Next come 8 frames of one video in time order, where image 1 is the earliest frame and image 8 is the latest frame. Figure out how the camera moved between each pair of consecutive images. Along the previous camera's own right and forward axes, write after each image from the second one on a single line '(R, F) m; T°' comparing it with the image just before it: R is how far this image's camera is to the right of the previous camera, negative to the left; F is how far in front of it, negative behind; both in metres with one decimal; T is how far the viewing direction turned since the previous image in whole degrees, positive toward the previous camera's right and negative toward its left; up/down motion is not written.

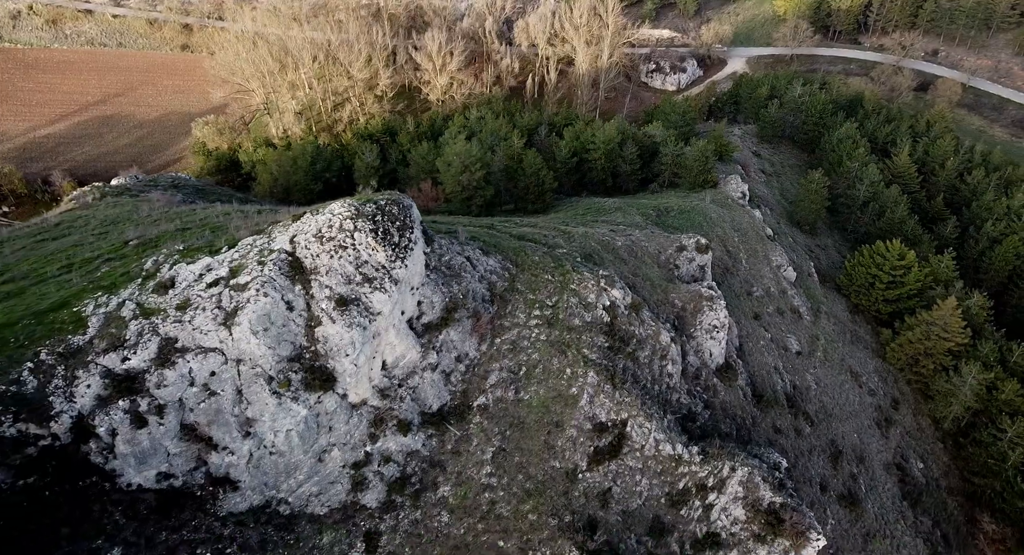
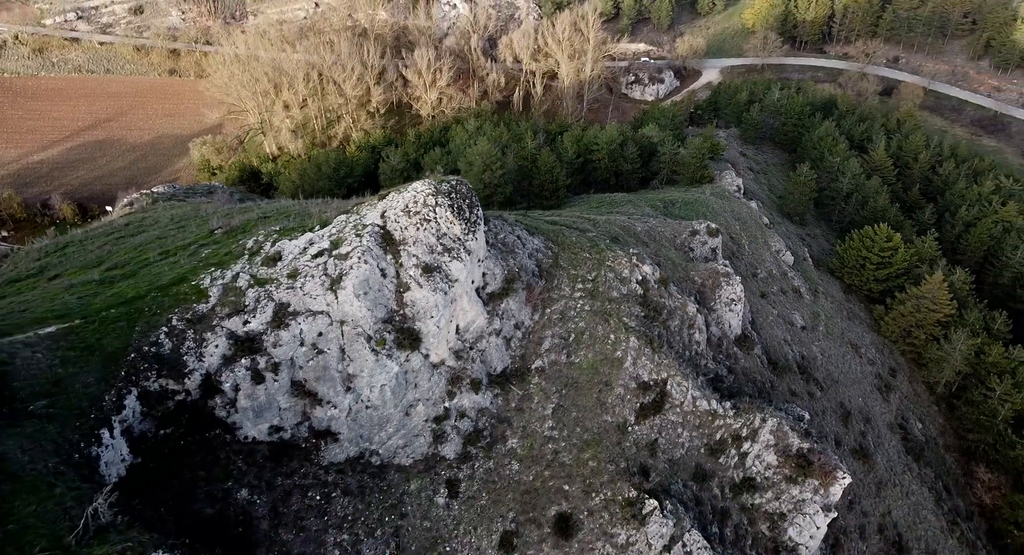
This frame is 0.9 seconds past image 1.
(-3.4, -2.7) m; +2°
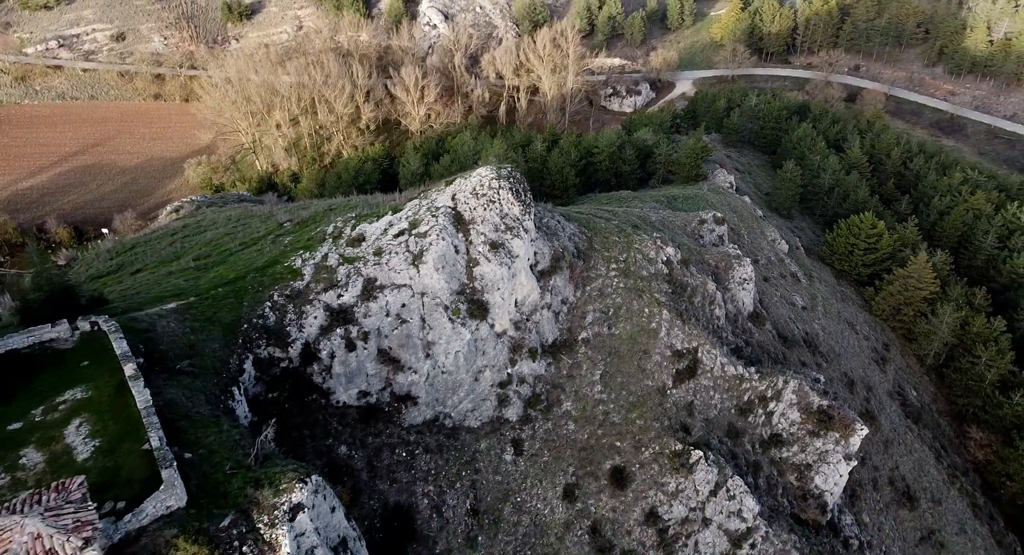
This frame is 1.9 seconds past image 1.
(-3.6, -2.5) m; +2°
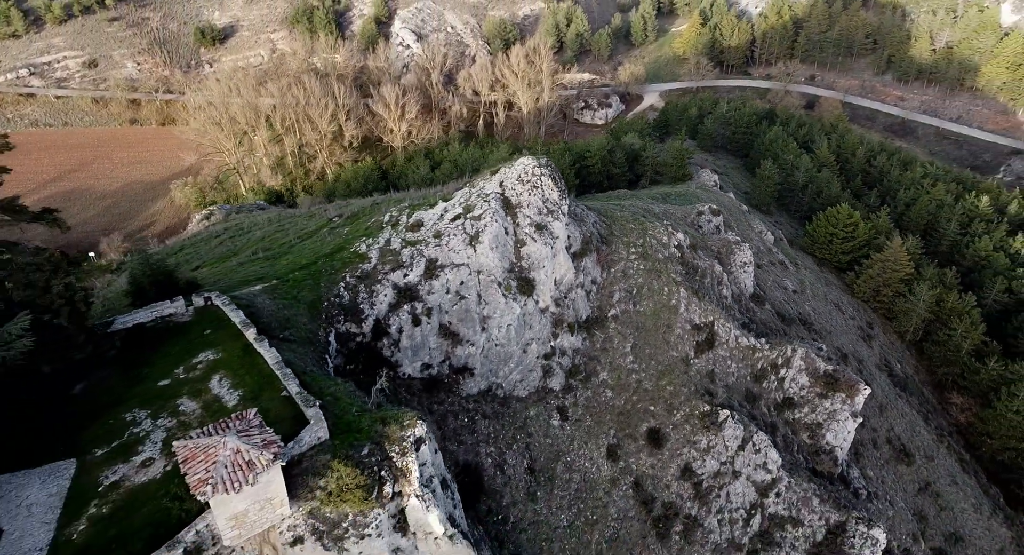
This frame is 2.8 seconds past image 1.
(-3.5, -2.3) m; +3°
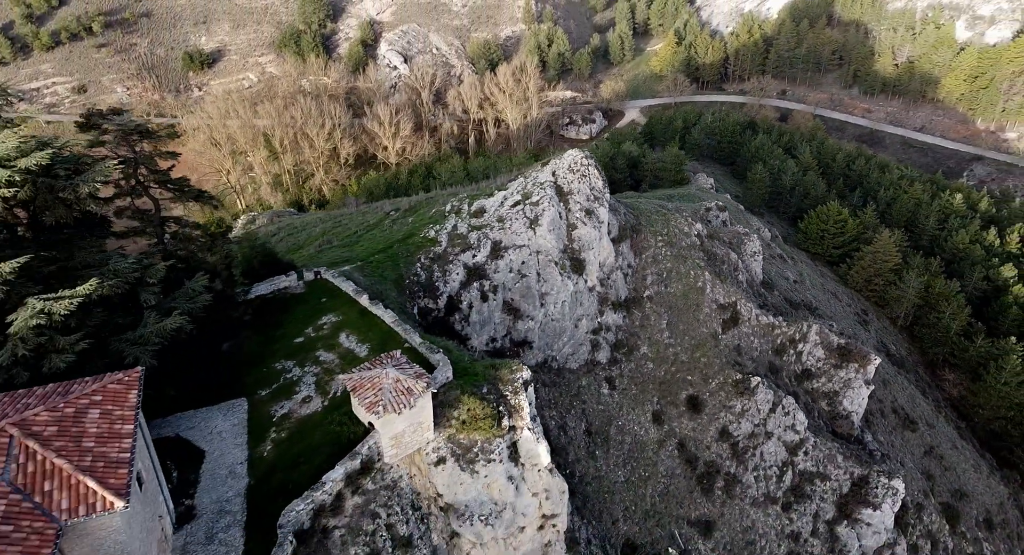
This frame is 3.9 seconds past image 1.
(-3.9, -2.7) m; +2°
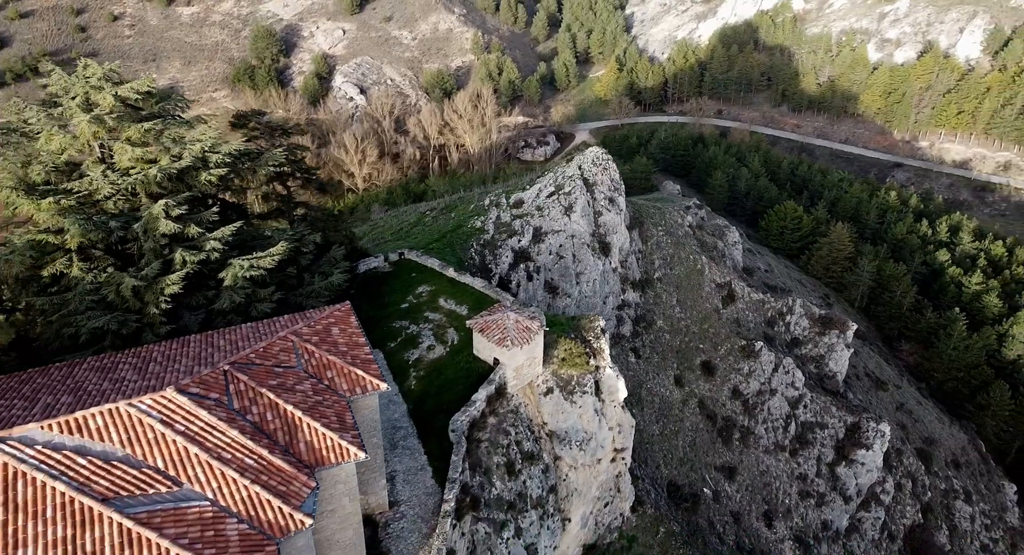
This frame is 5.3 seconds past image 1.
(-5.0, -3.4) m; +5°
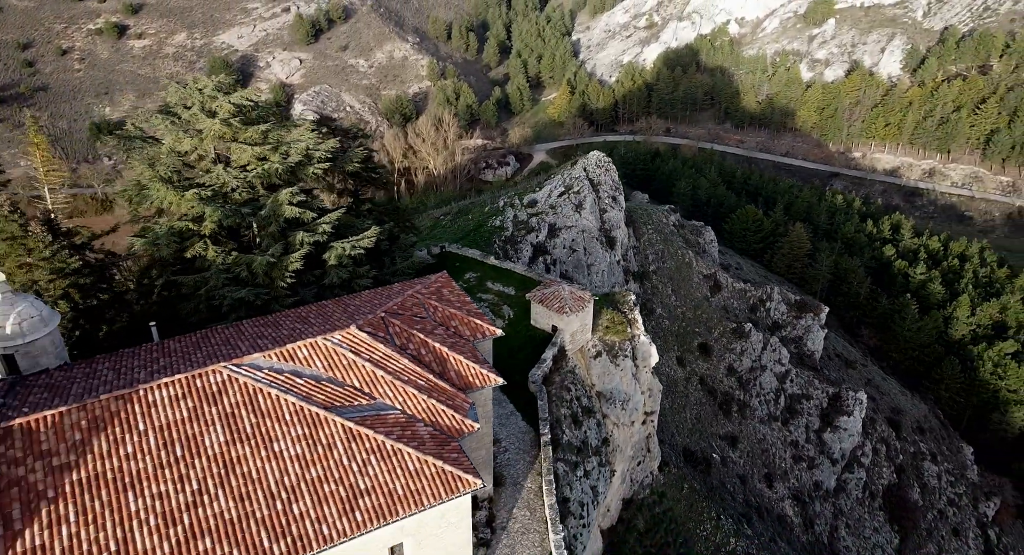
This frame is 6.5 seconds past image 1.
(-3.7, -2.6) m; +4°
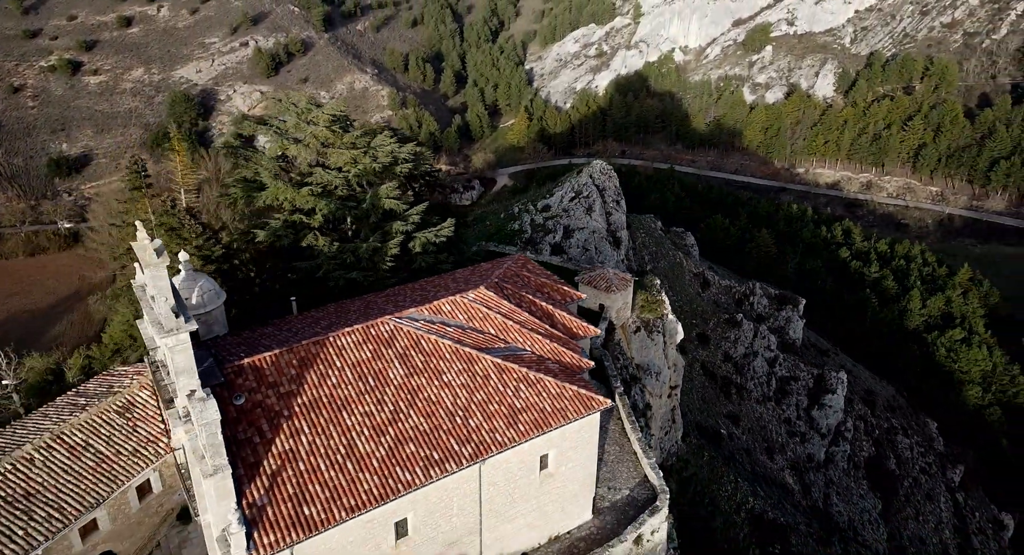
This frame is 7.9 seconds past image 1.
(-3.9, -2.7) m; +4°
